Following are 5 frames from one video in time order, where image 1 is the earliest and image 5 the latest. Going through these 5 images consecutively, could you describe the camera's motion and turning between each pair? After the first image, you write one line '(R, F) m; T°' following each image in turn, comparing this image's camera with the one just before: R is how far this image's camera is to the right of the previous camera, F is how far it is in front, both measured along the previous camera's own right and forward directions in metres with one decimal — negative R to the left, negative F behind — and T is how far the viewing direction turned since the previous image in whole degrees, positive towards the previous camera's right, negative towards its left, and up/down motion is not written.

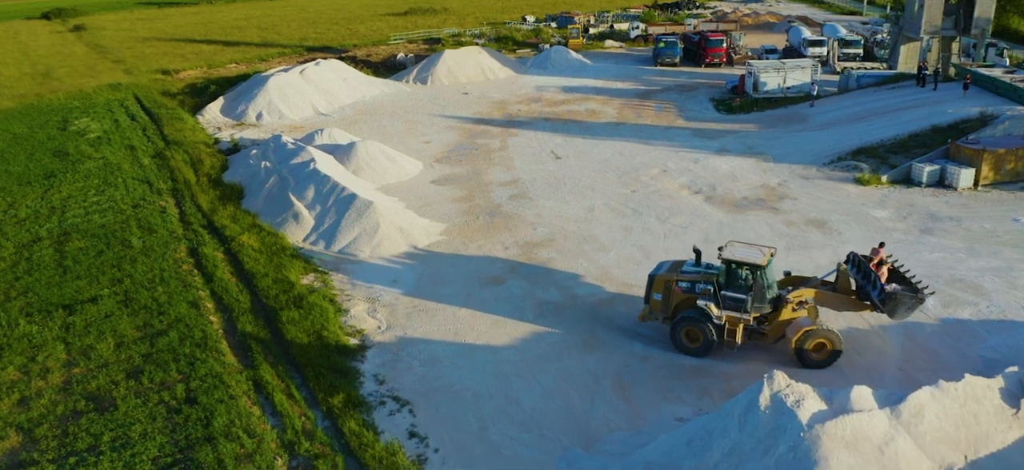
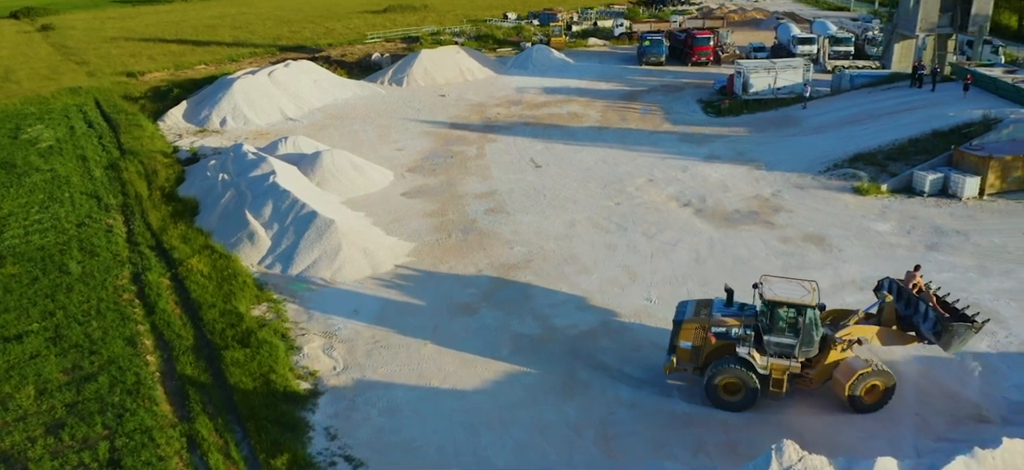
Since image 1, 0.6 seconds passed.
(+0.3, +1.7) m; +1°
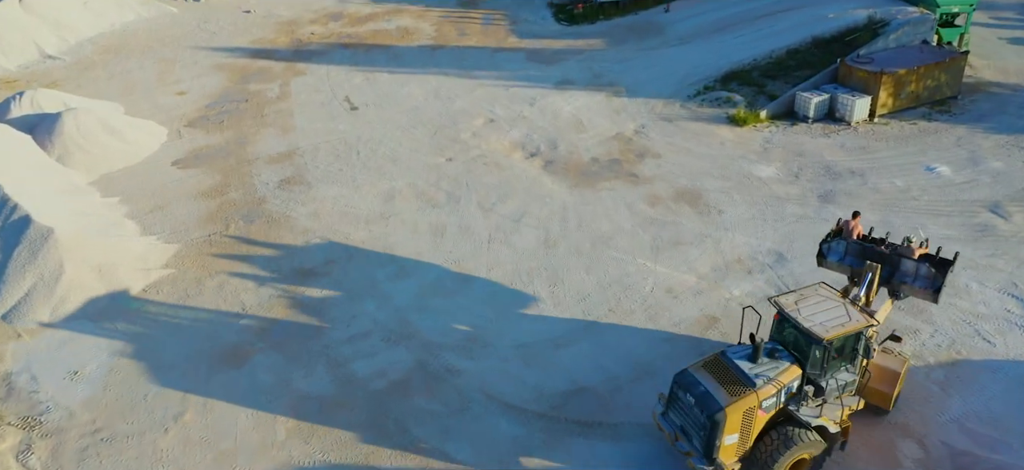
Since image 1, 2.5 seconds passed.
(+1.7, +4.6) m; +9°
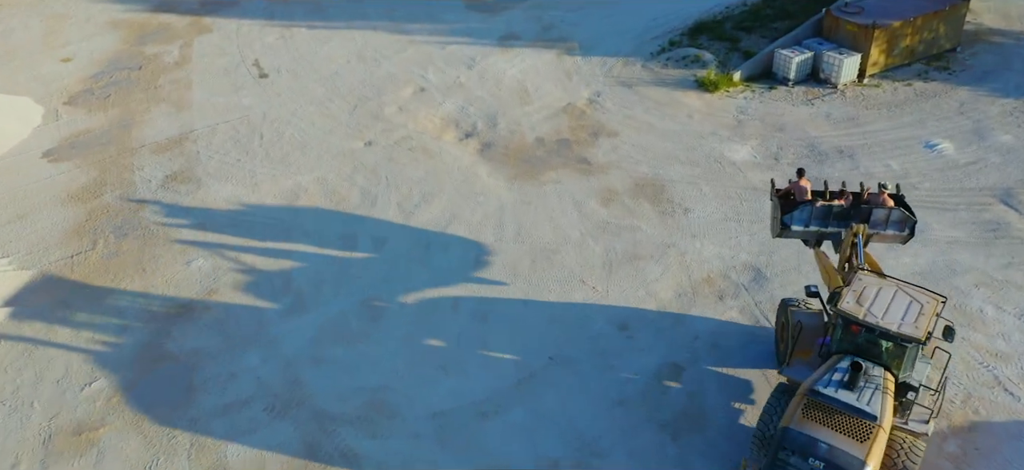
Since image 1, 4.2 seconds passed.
(+0.8, +2.6) m; +2°
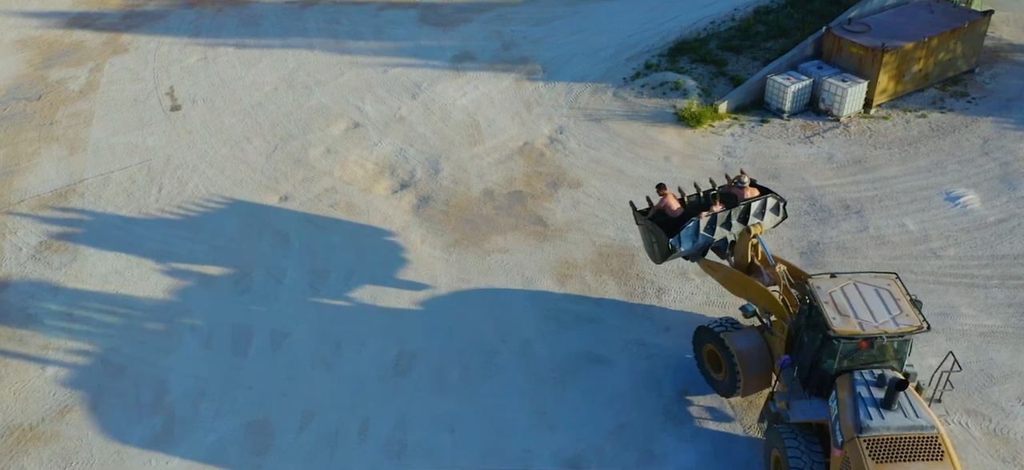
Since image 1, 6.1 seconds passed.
(+0.8, +2.4) m; 0°
